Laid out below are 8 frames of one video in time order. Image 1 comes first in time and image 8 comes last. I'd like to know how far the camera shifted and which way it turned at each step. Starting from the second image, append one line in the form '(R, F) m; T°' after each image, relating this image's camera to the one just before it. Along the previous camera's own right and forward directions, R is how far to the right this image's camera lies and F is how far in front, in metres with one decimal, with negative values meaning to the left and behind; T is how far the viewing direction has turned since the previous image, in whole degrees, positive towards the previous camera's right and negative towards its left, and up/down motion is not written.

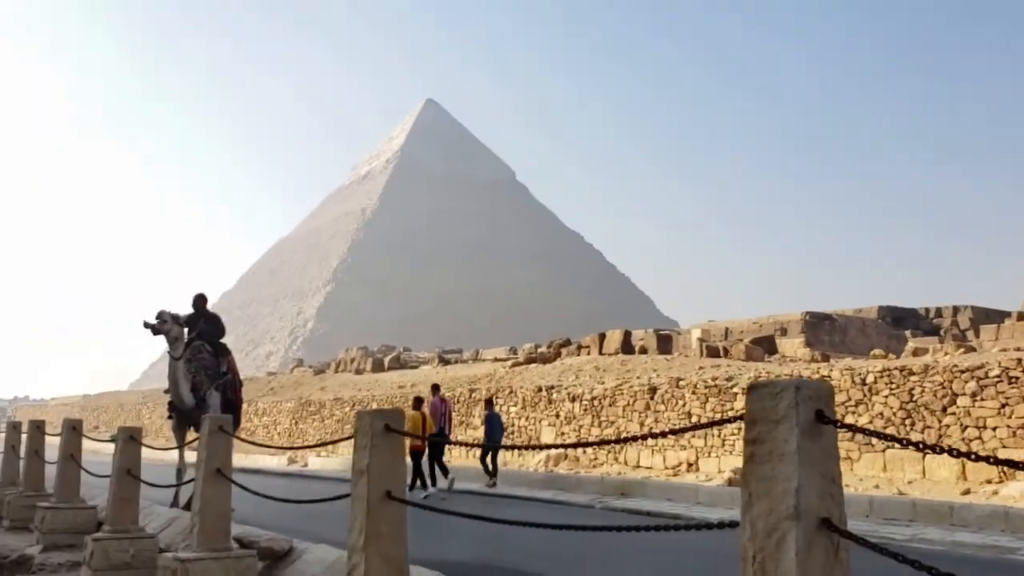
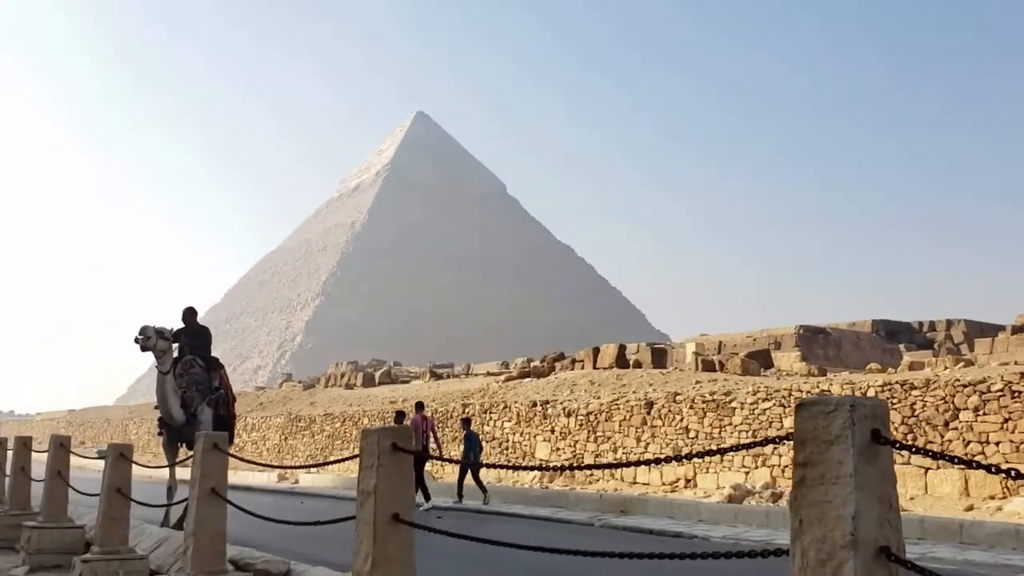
(-0.1, +0.2) m; +1°
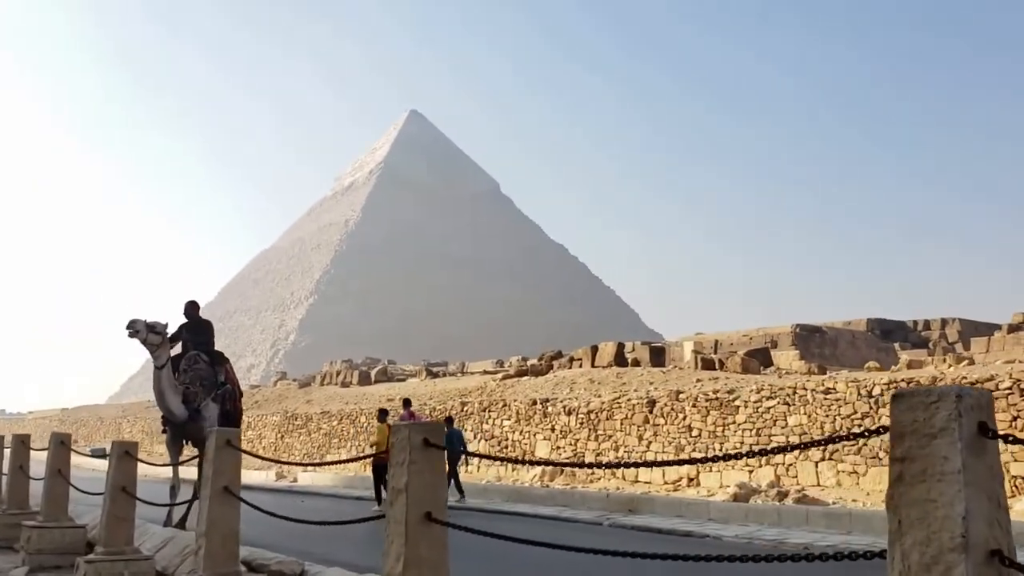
(-0.2, +0.2) m; 0°
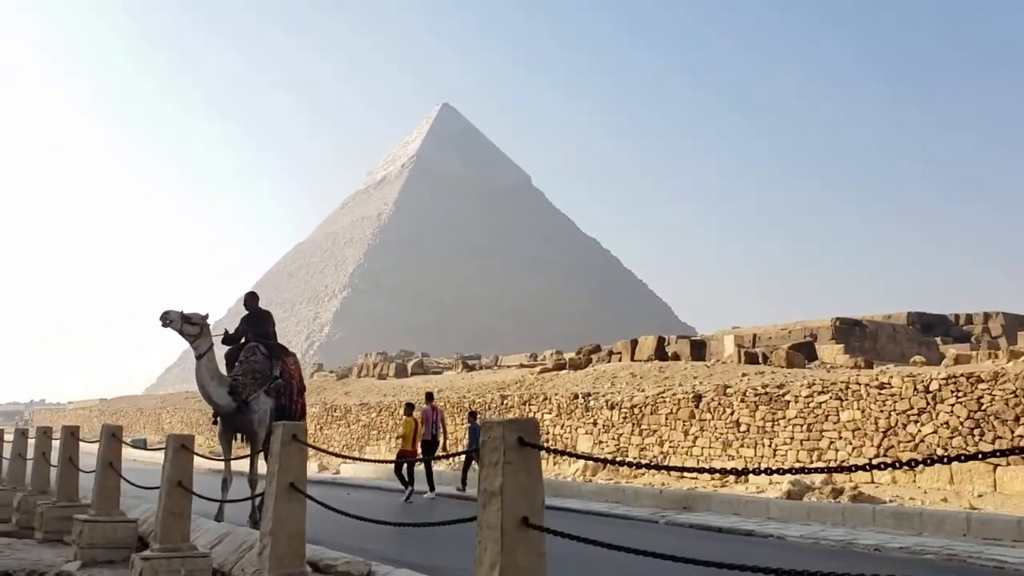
(-0.2, +0.2) m; -2°
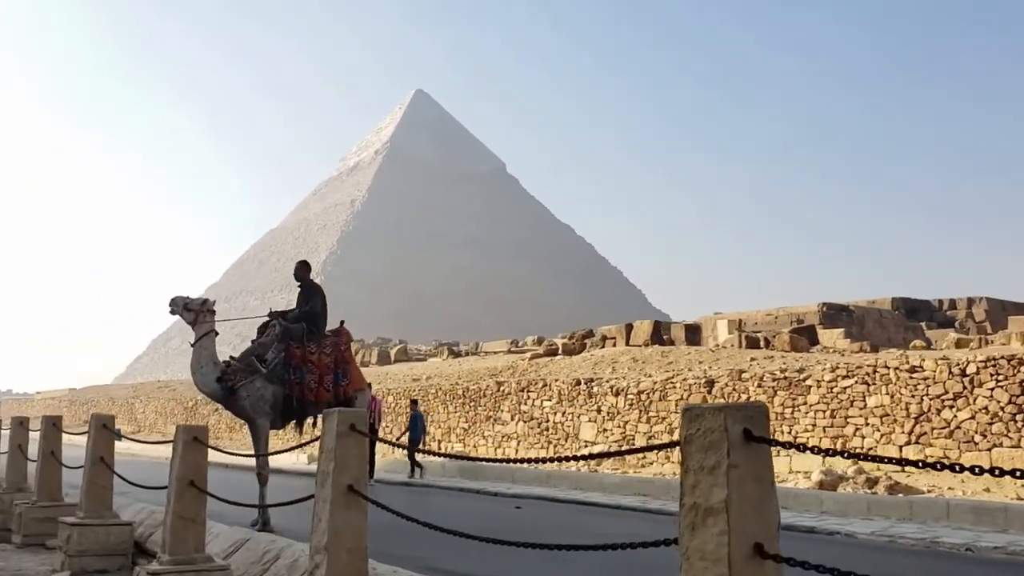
(-0.6, +0.9) m; +2°
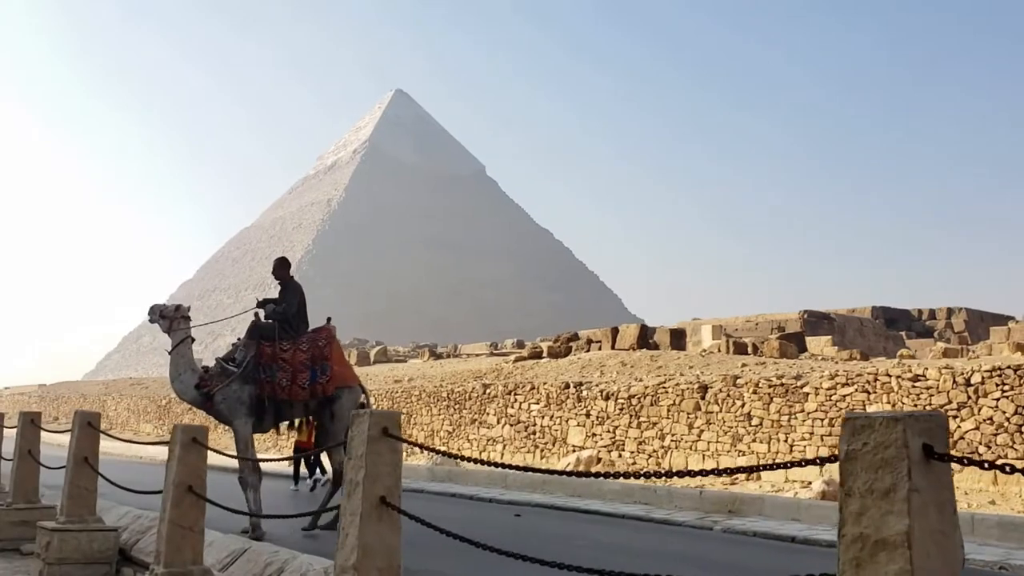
(-0.3, +0.4) m; +1°
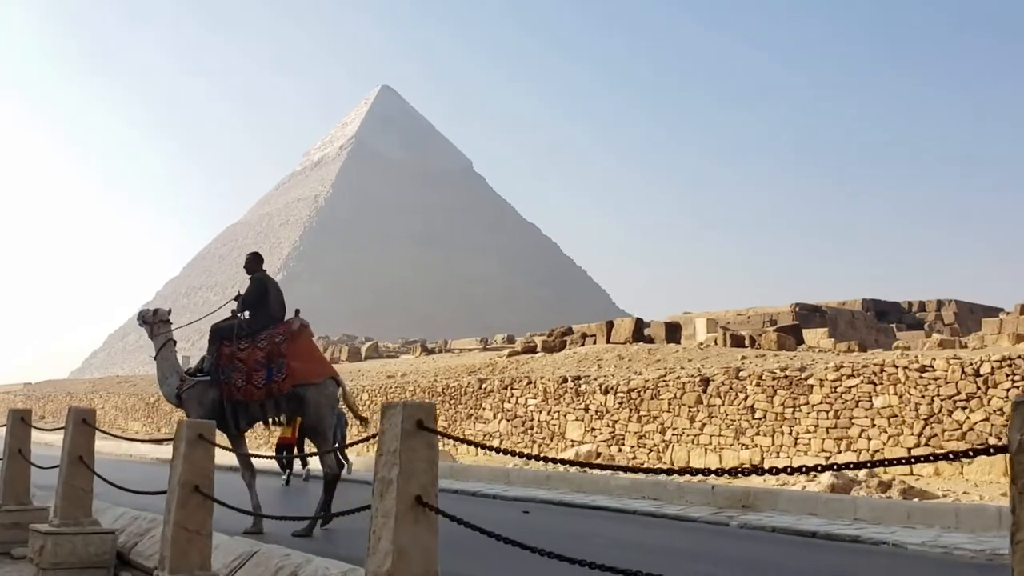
(-0.2, +0.3) m; +1°
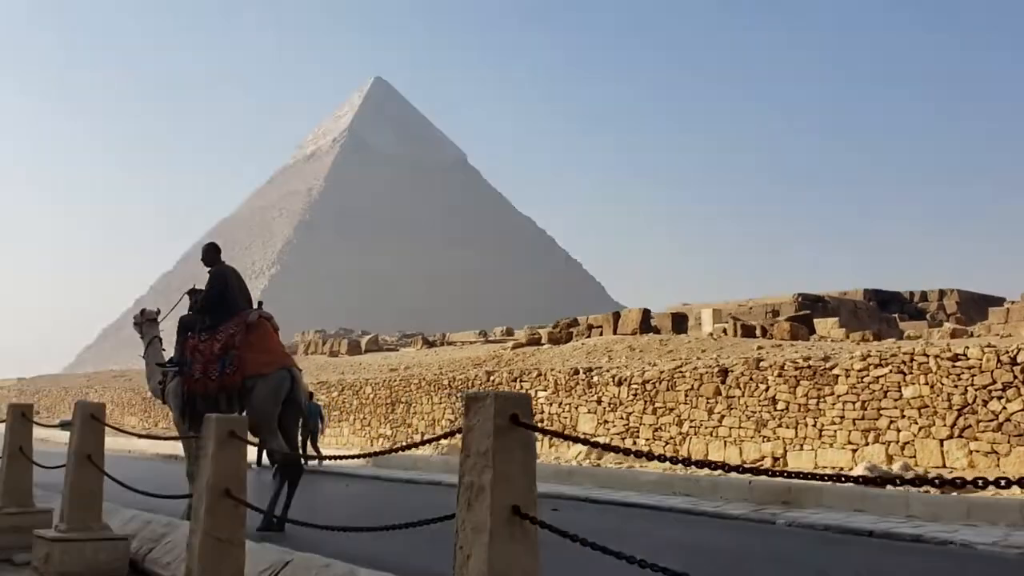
(-0.3, +0.5) m; 0°
